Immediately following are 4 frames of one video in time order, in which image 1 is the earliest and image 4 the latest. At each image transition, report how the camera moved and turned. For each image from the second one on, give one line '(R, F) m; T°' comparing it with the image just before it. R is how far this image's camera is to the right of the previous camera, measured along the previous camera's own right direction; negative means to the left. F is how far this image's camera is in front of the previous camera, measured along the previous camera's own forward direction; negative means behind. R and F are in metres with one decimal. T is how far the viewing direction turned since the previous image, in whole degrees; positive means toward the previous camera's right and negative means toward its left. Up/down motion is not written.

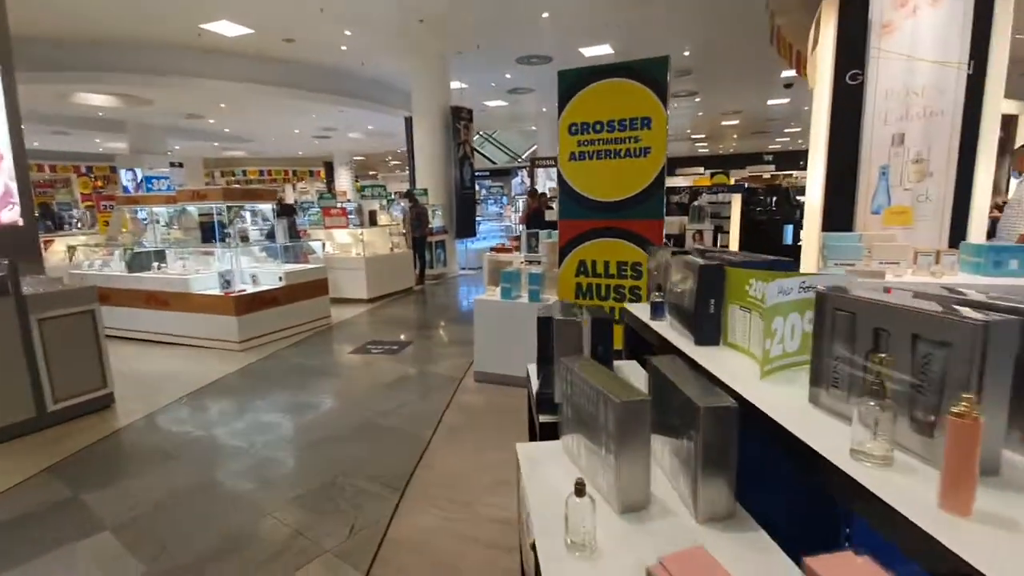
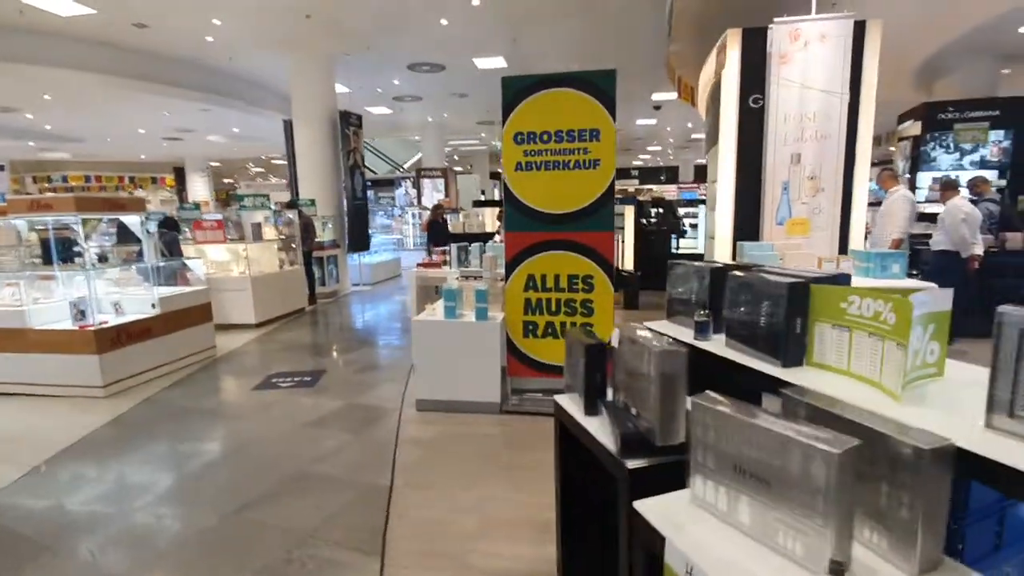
(-0.5, +0.3) m; +14°
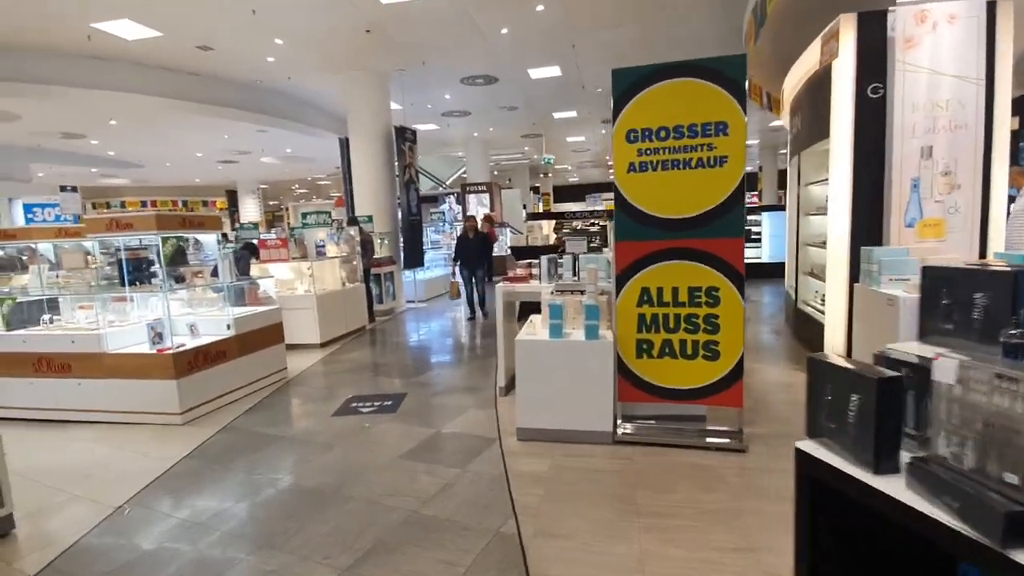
(-0.5, +0.3) m; -4°
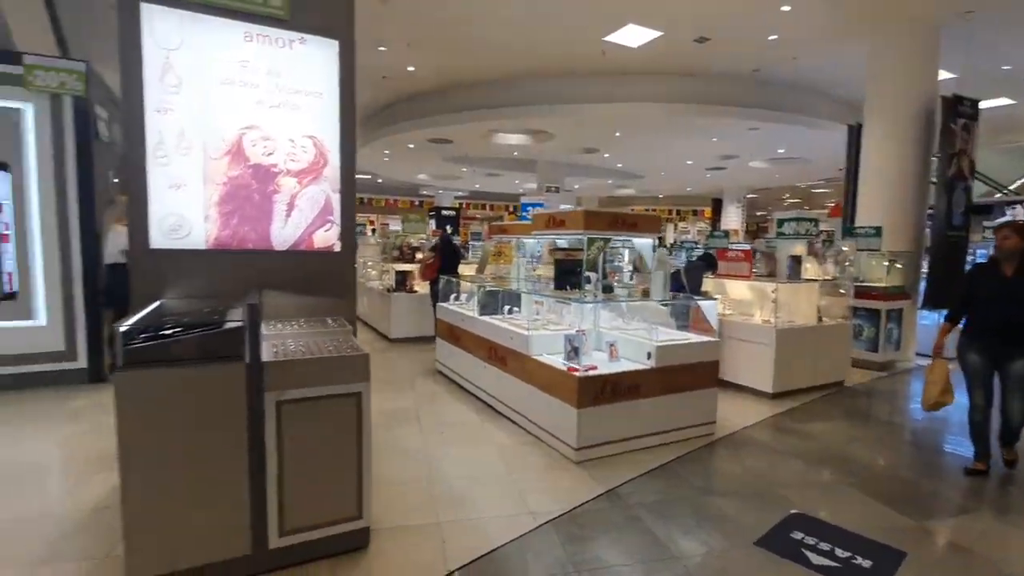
(-0.4, +1.4) m; -50°
